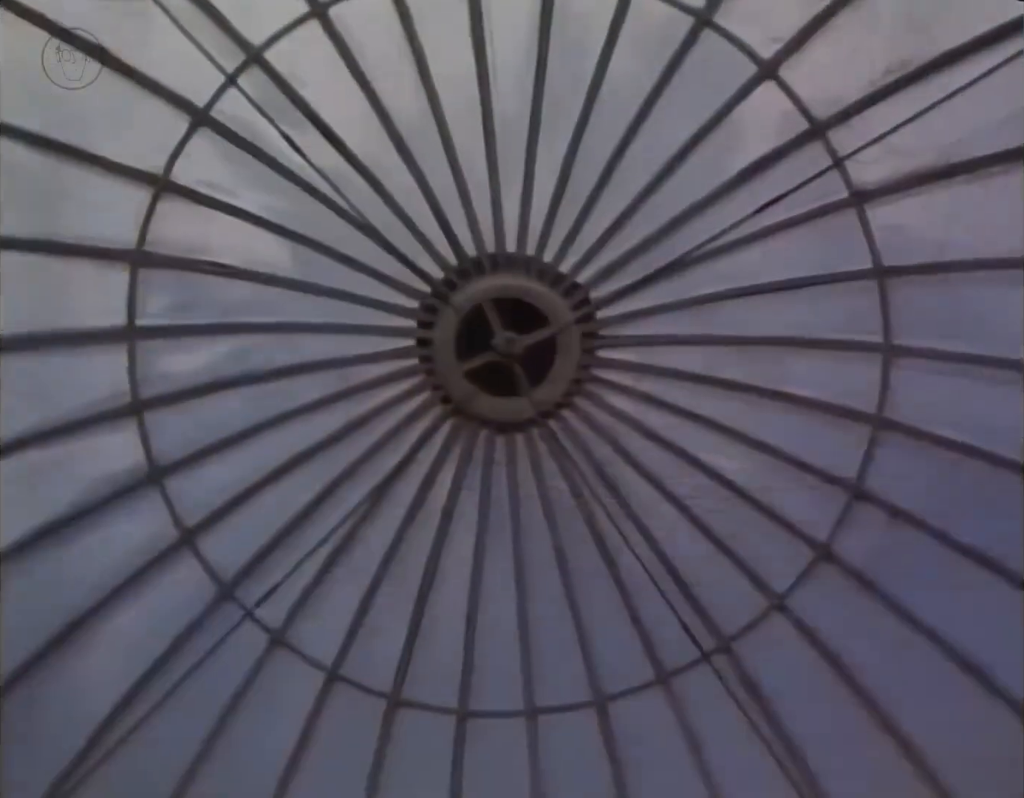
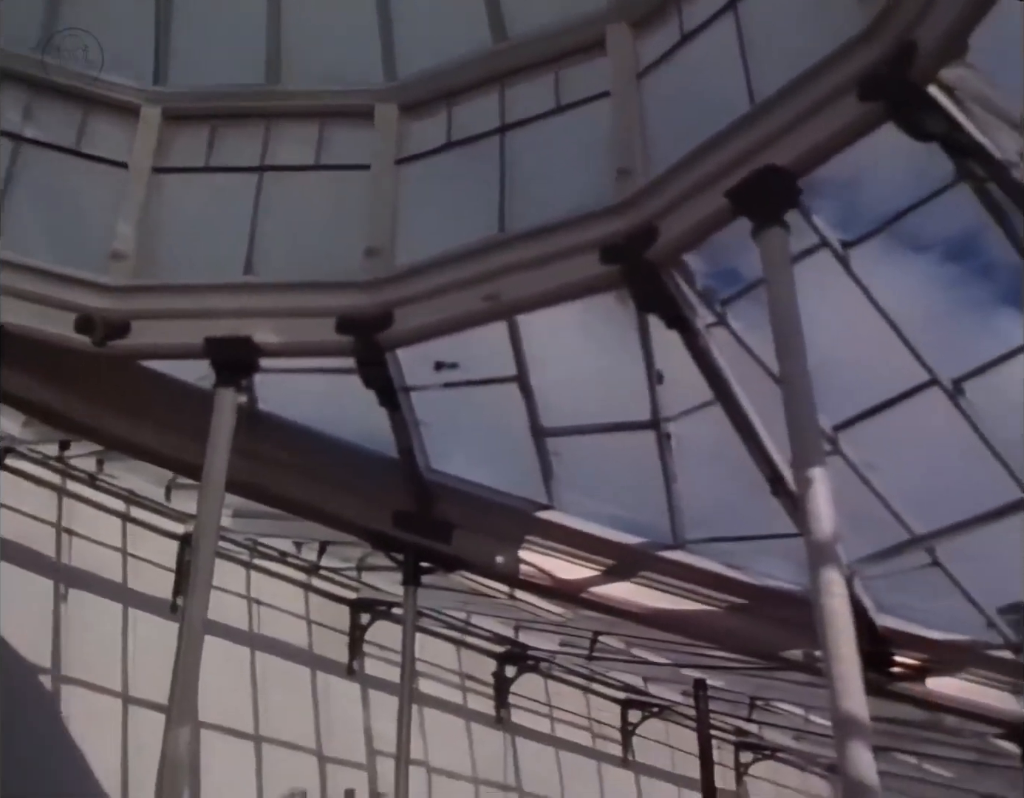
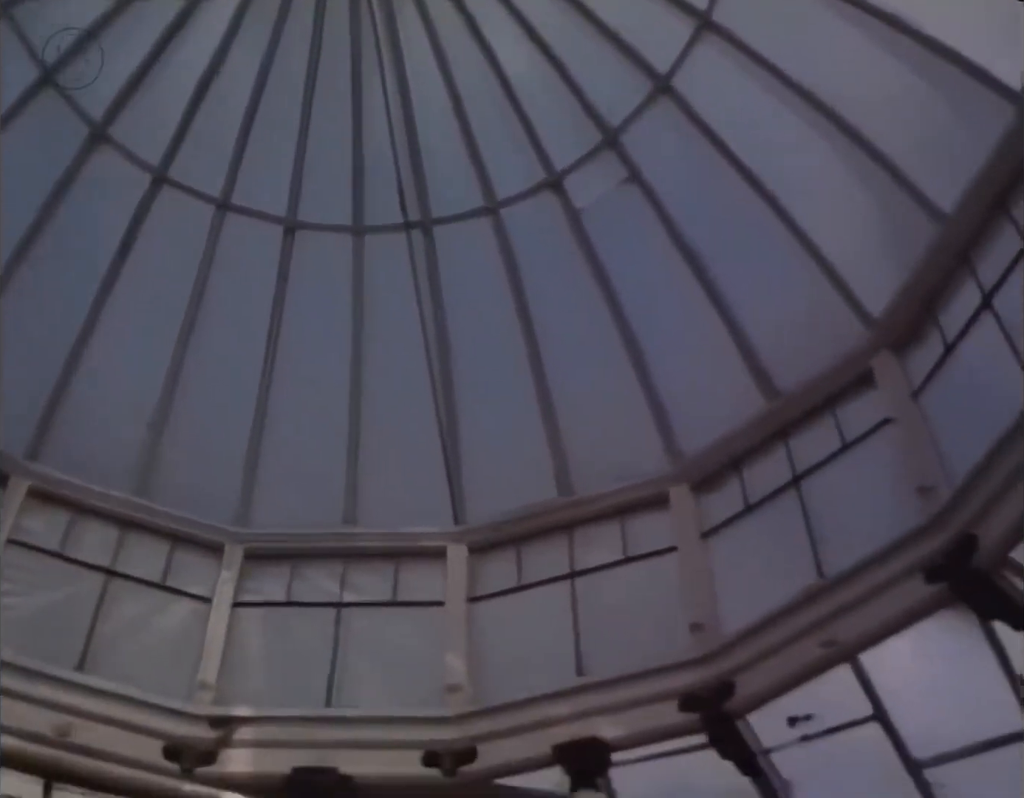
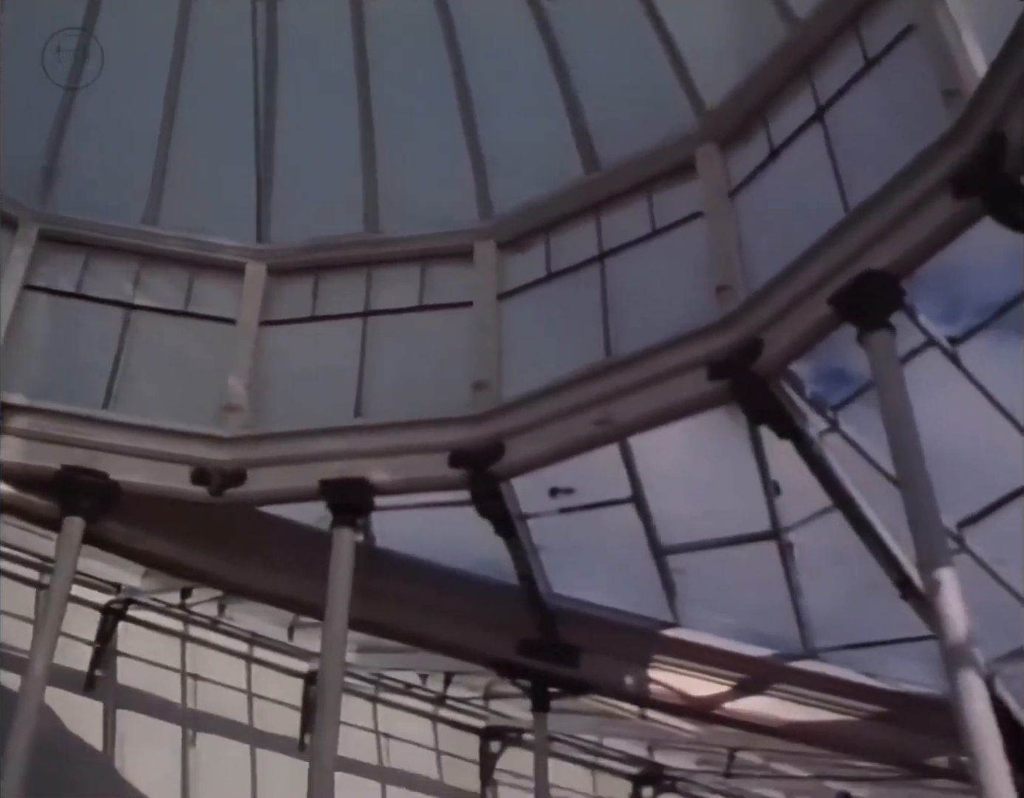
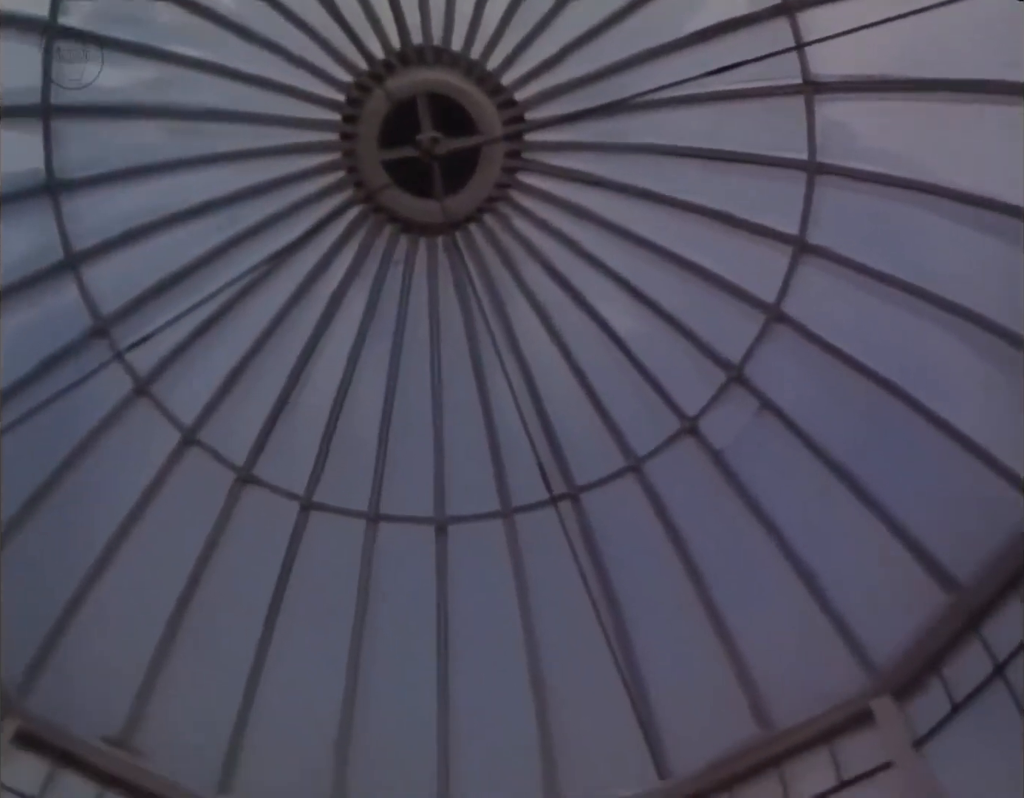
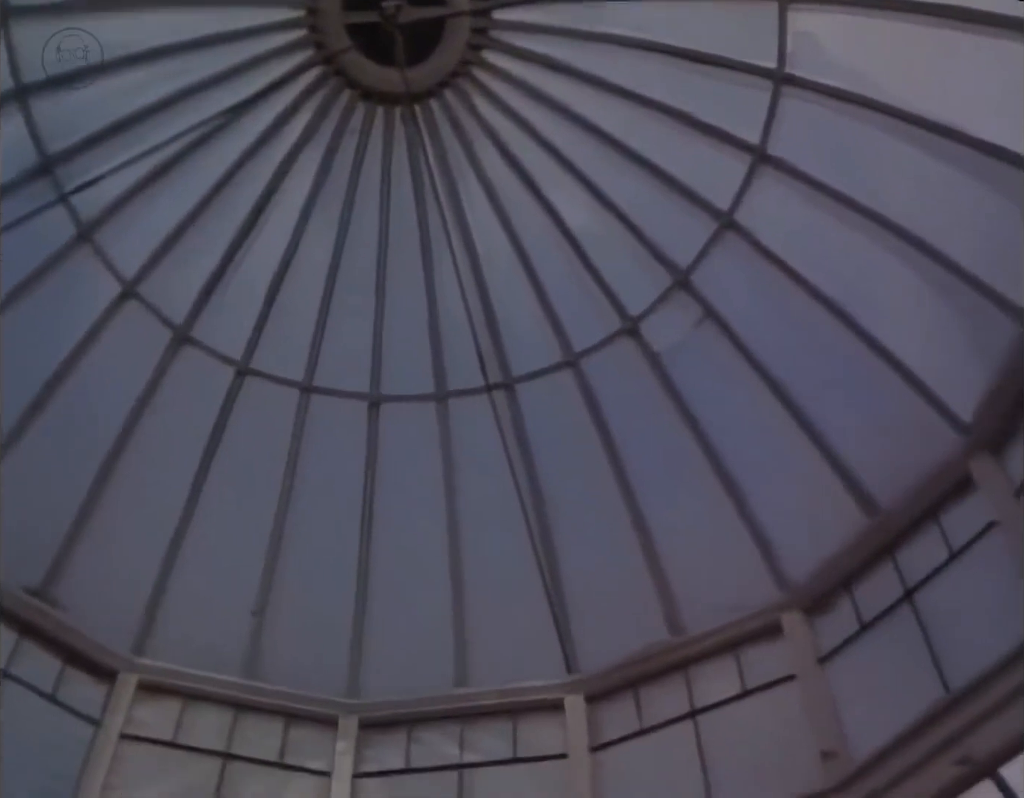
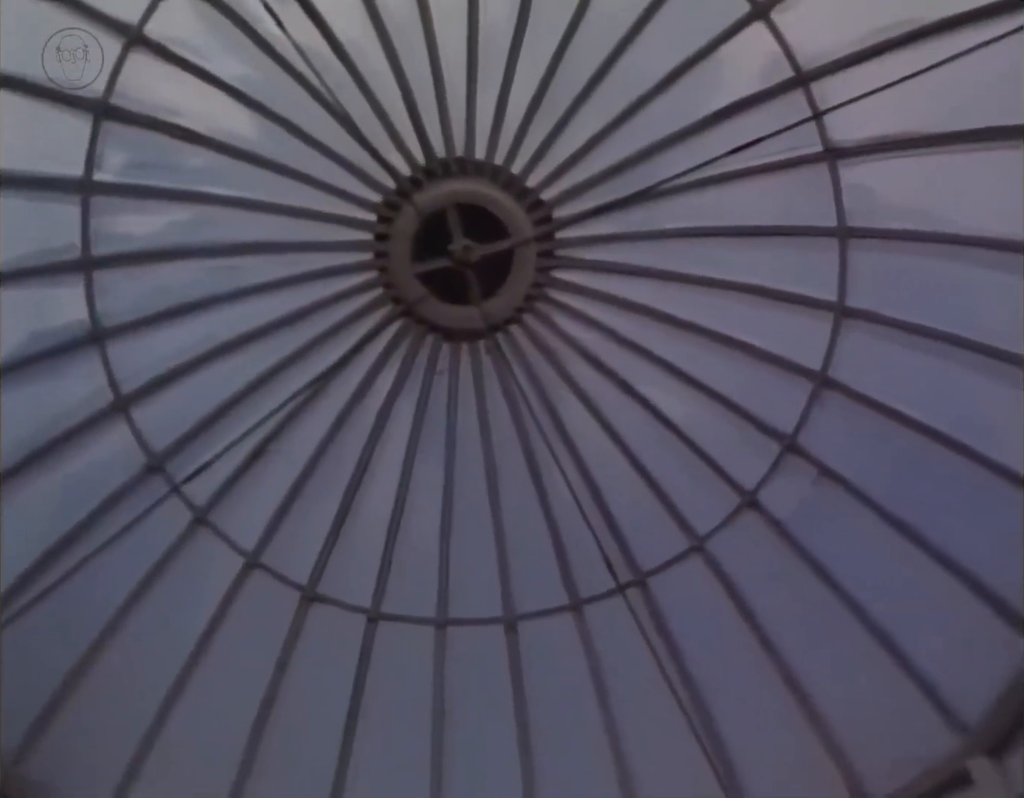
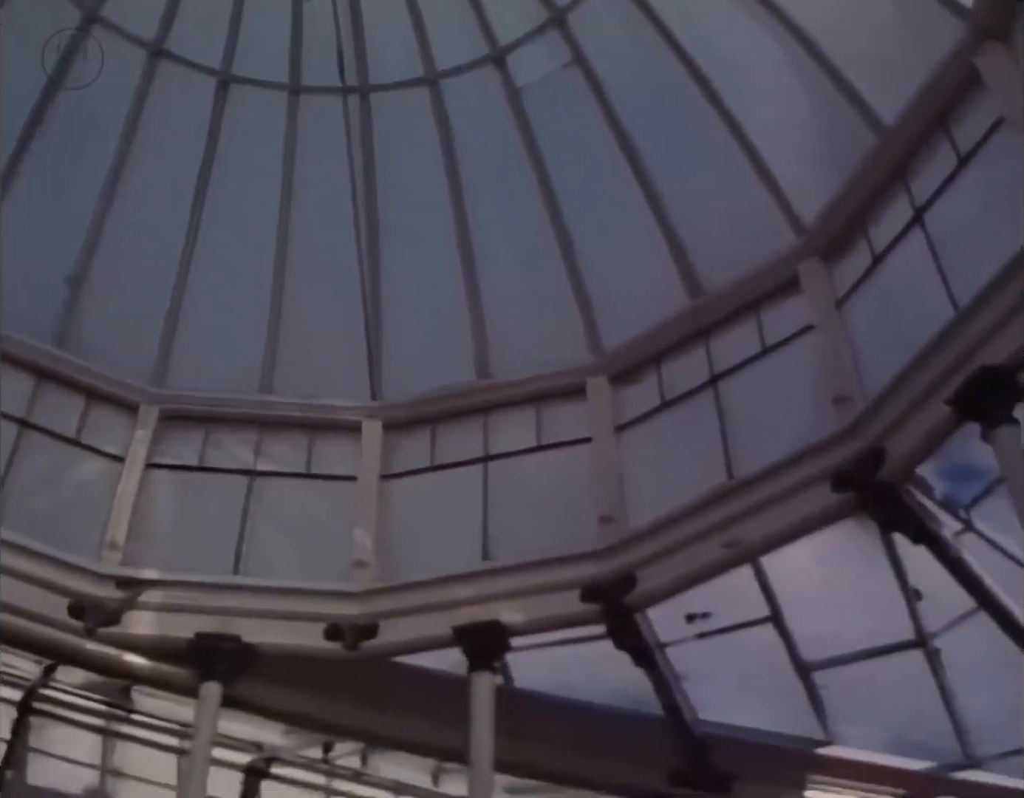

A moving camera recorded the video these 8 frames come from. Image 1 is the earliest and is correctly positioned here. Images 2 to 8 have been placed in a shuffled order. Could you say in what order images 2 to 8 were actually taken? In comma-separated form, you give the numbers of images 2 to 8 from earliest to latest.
7, 5, 6, 3, 8, 4, 2
